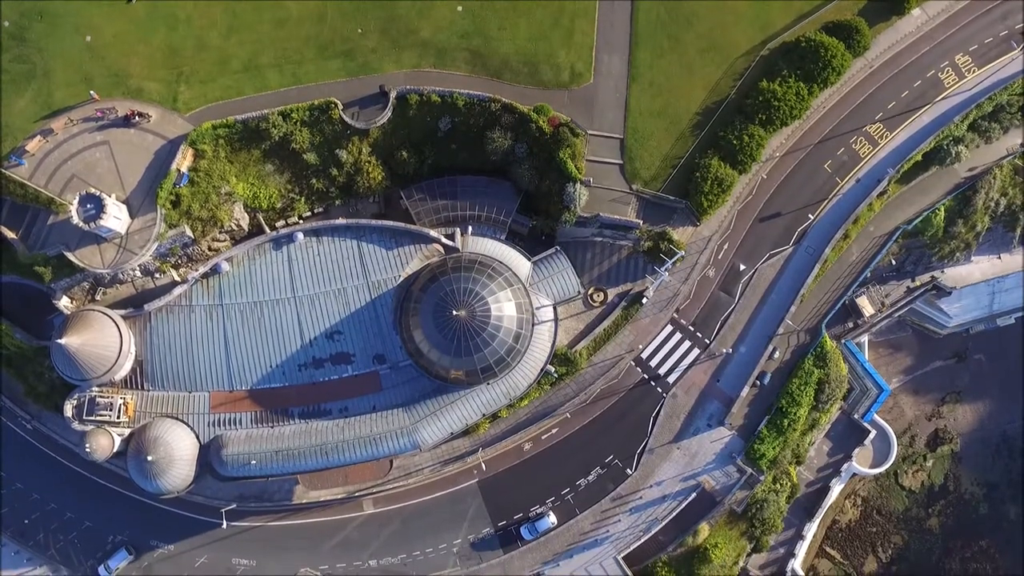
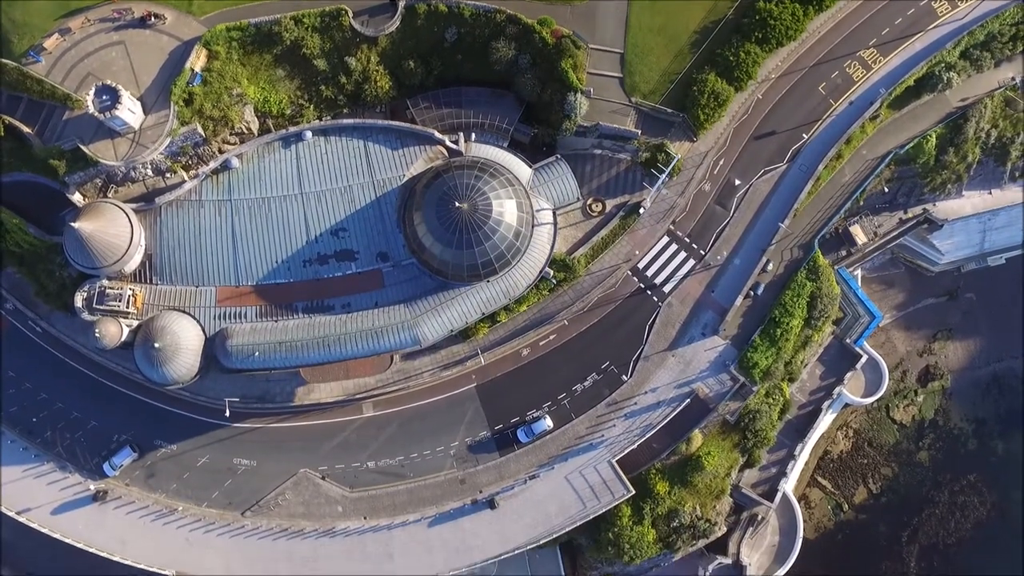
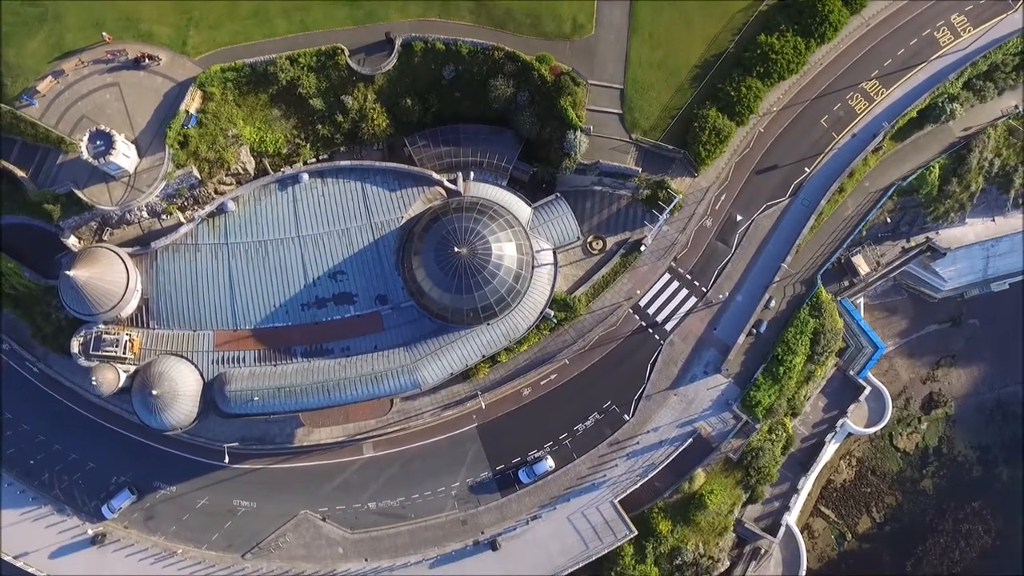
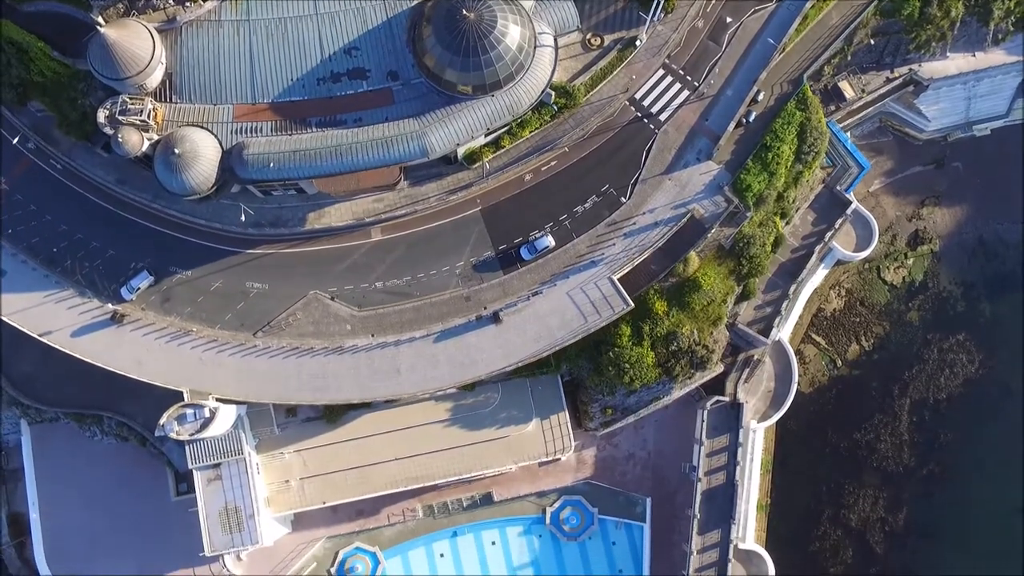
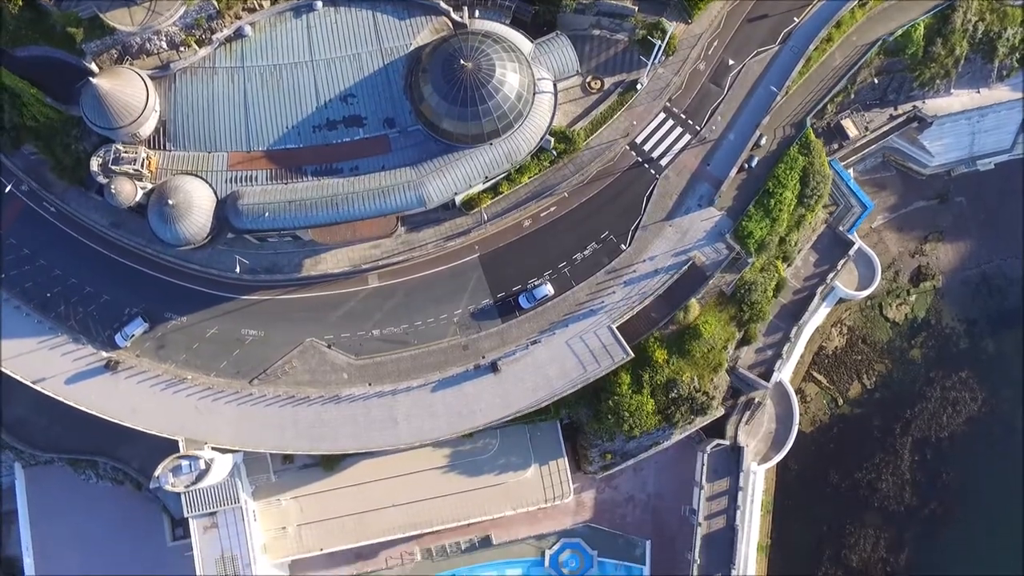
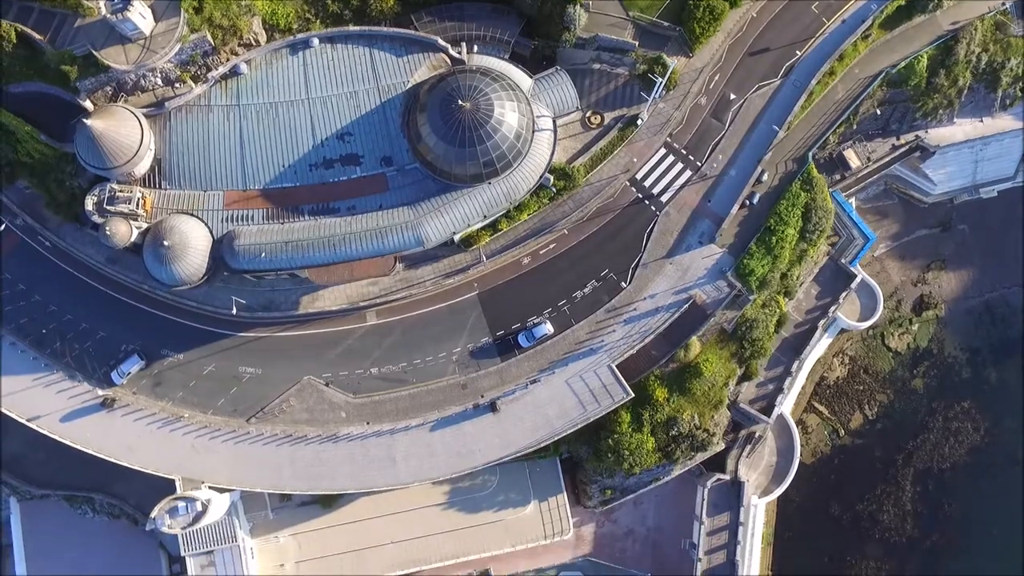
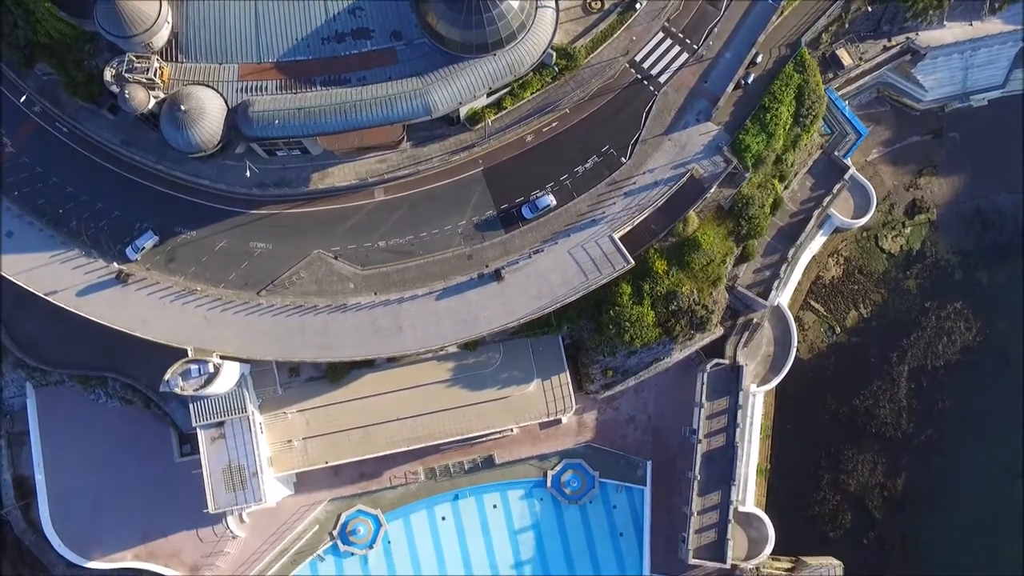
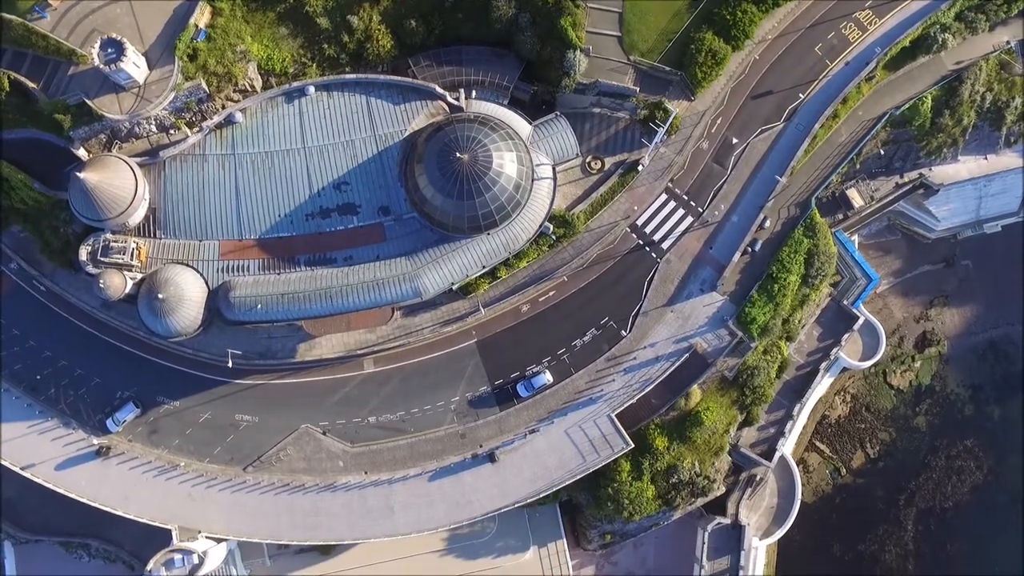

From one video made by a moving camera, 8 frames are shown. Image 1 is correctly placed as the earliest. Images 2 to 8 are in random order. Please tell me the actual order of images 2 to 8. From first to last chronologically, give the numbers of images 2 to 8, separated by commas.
3, 2, 8, 6, 5, 4, 7
